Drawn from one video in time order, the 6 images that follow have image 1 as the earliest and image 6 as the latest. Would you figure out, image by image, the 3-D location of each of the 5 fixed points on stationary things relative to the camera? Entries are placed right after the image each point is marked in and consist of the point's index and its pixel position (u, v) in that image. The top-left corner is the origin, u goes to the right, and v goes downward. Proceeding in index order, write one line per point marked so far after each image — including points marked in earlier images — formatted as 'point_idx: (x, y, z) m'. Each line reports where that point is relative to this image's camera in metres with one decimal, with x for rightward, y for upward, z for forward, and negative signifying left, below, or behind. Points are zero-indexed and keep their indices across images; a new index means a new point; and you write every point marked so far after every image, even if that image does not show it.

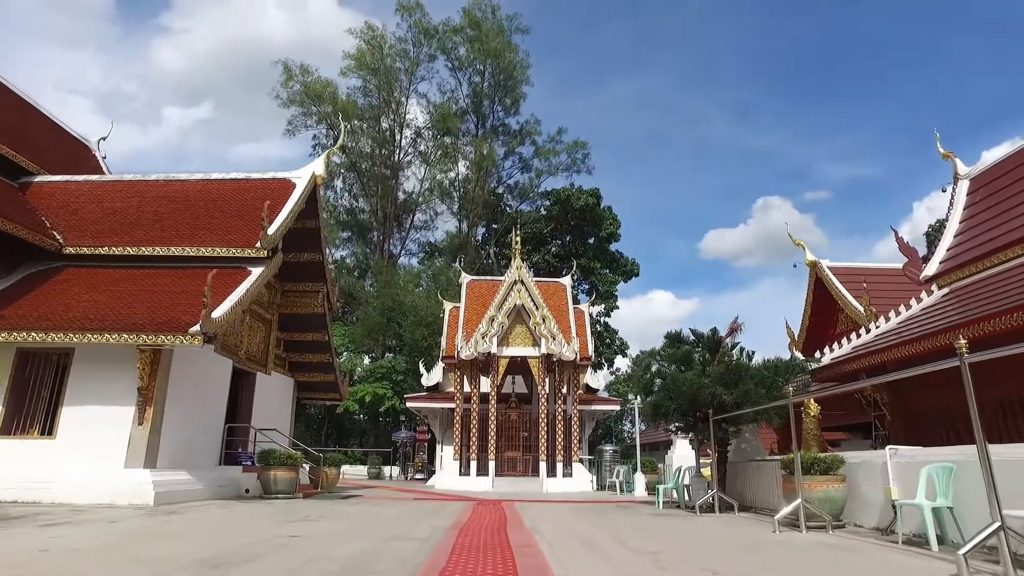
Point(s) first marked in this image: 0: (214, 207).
0: (-5.5, +1.5, +11.2) m
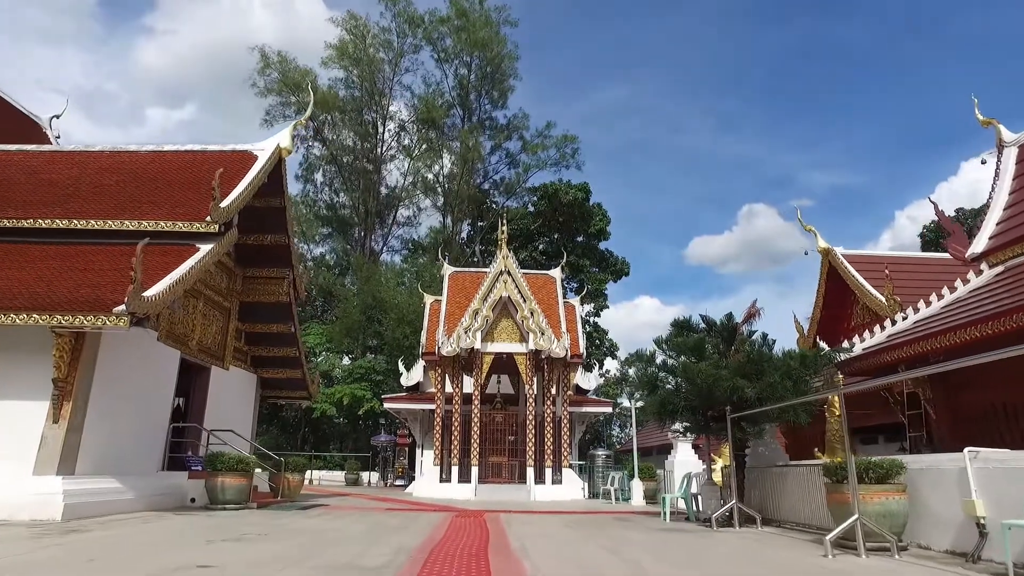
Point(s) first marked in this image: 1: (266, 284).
0: (-5.7, +1.8, +10.0) m
1: (-4.7, +0.1, +11.6) m
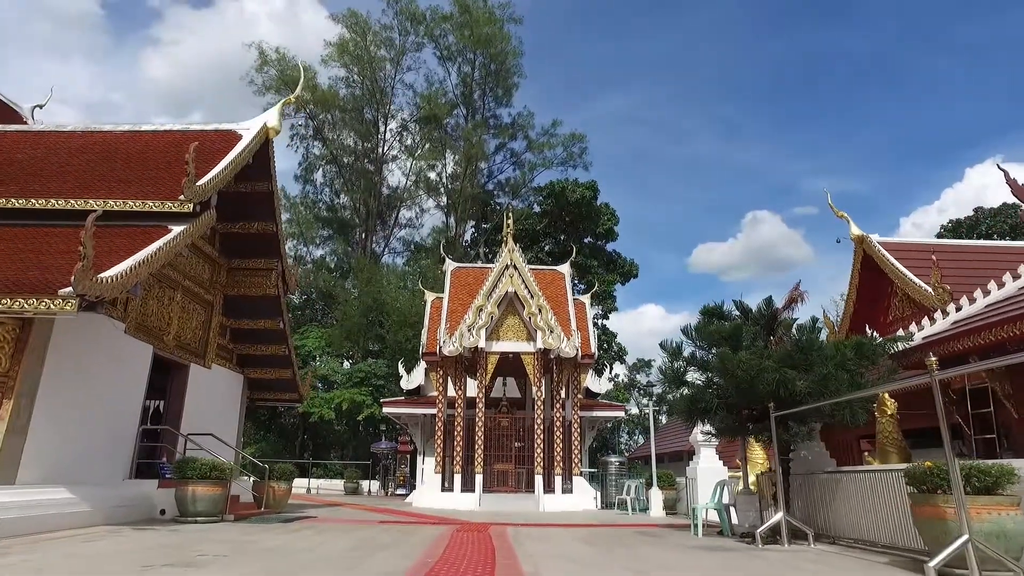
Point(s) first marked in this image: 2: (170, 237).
0: (-5.6, +1.9, +9.1) m
1: (-4.6, +0.2, +10.8) m
2: (-4.1, +0.6, +7.4) m
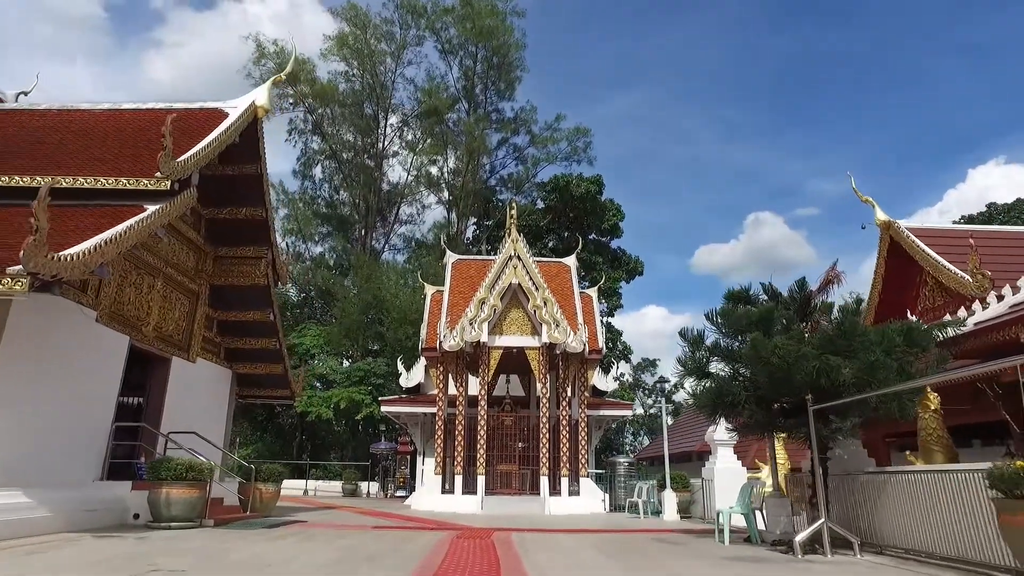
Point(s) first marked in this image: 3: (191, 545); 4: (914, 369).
0: (-5.5, +2.1, +8.5) m
1: (-4.5, +0.4, +10.1) m
2: (-4.1, +0.8, +6.7) m
3: (-2.8, -2.3, +5.4) m
4: (+3.4, -0.7, +5.2) m
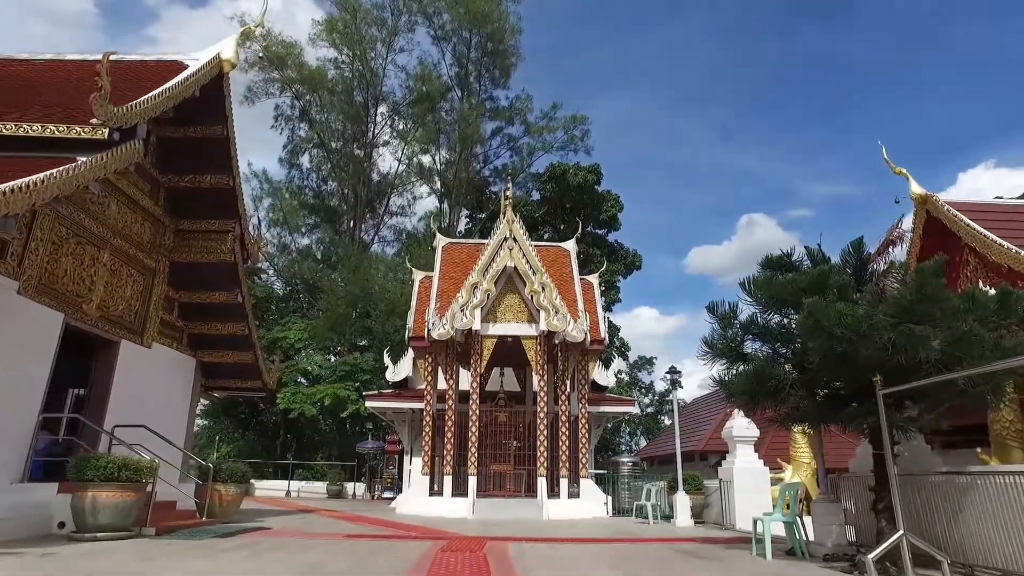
0: (-5.6, +2.4, +7.4) m
1: (-4.6, +0.7, +9.1) m
2: (-4.1, +1.1, +5.7) m
3: (-2.8, -1.9, +4.3) m
4: (+3.4, -0.4, +4.2) m
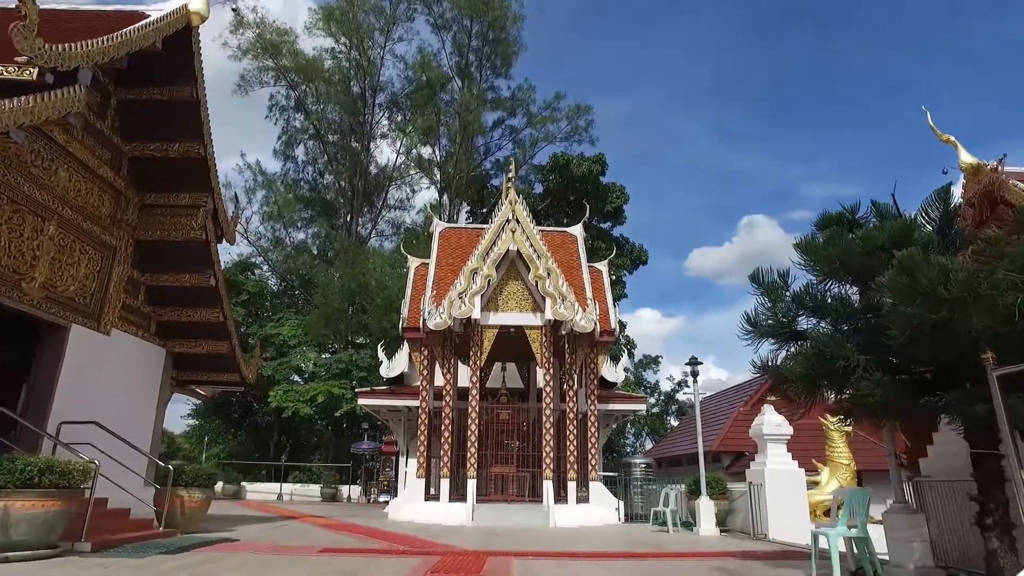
0: (-5.5, +2.7, +6.5) m
1: (-4.5, +1.0, +8.1) m
2: (-4.0, +1.4, +4.7) m
3: (-2.8, -1.7, +3.4) m
4: (+3.5, -0.1, +3.2) m
